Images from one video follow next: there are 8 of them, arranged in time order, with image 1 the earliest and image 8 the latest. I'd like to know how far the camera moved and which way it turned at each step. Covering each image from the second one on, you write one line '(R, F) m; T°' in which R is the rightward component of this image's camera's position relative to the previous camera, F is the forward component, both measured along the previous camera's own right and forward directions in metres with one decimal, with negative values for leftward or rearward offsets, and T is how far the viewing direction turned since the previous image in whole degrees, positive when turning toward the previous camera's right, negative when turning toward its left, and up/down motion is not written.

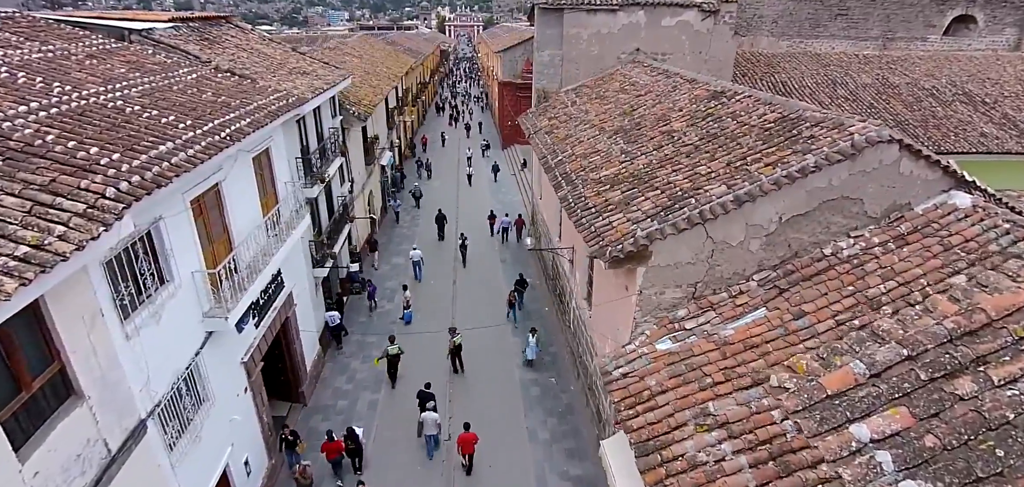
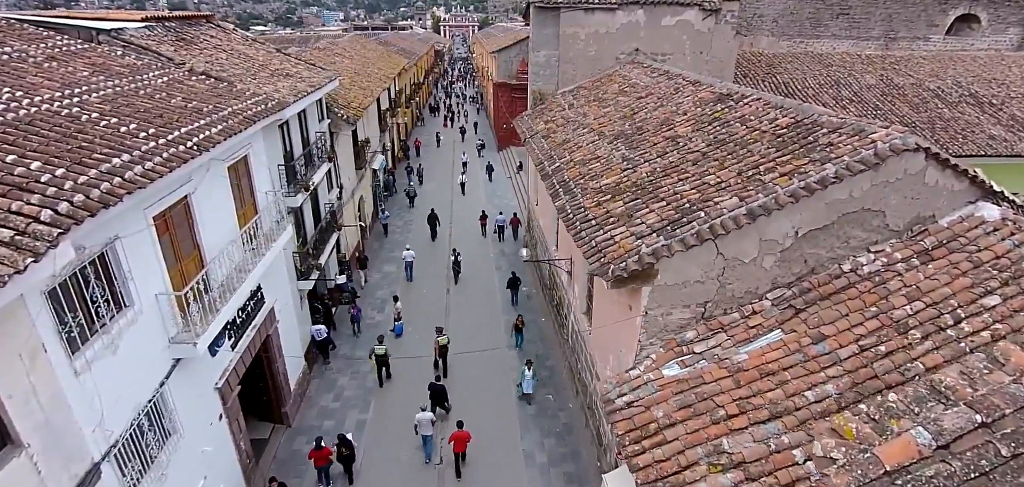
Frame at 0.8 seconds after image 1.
(0.0, +0.6) m; 0°
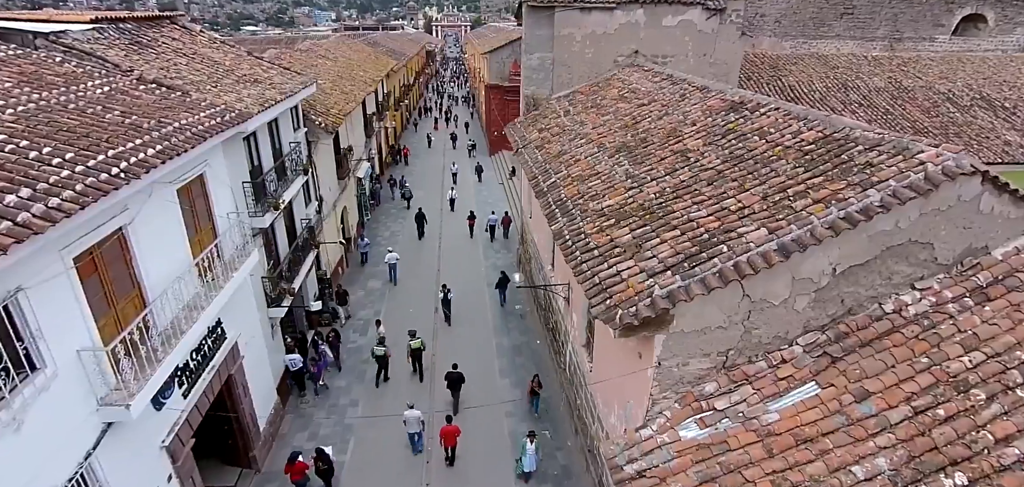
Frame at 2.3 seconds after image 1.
(0.0, +1.0) m; +1°
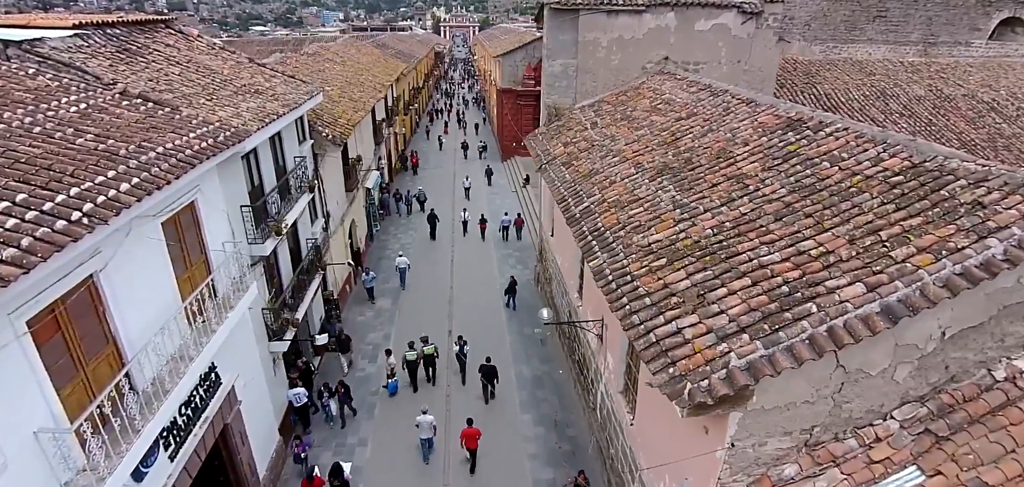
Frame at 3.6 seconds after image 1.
(-0.3, +1.0) m; -1°
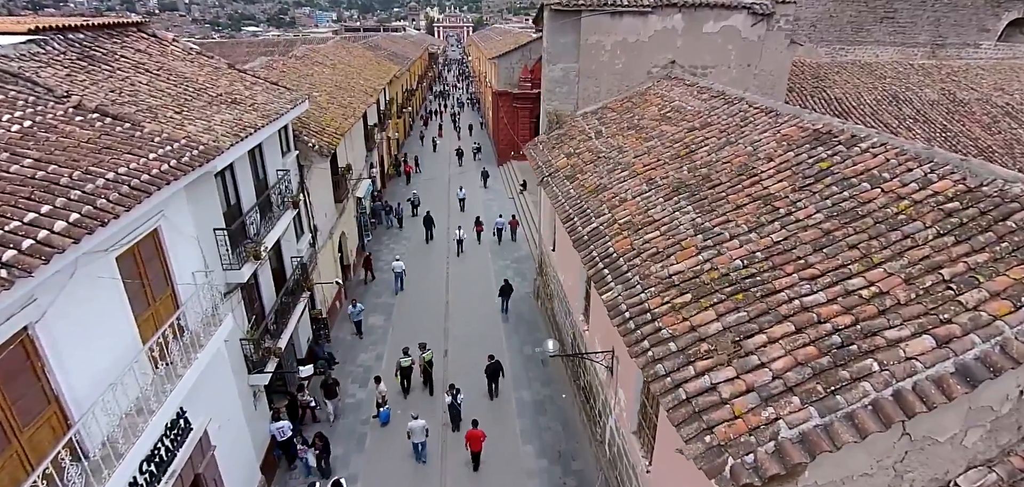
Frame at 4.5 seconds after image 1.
(-0.1, +0.8) m; +1°
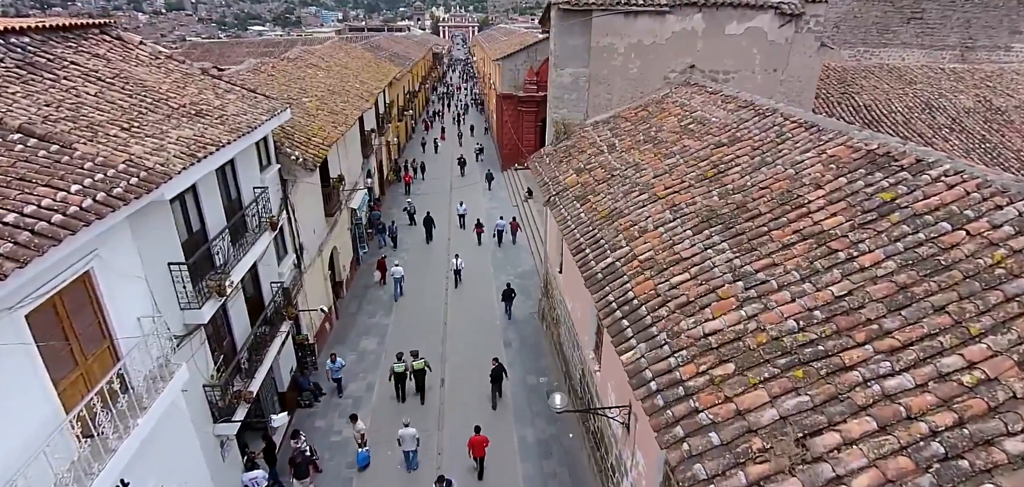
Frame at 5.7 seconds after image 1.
(0.0, +1.1) m; -1°
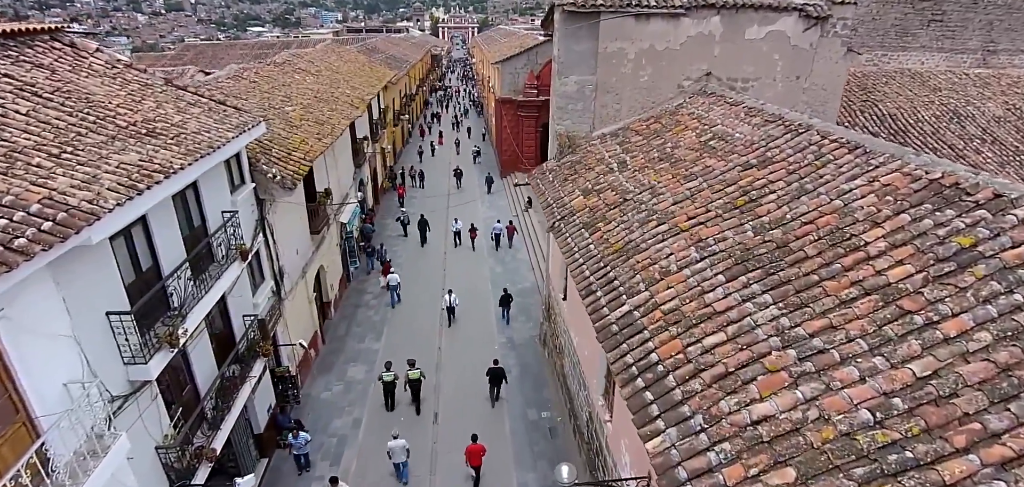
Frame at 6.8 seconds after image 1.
(0.0, +1.0) m; 0°
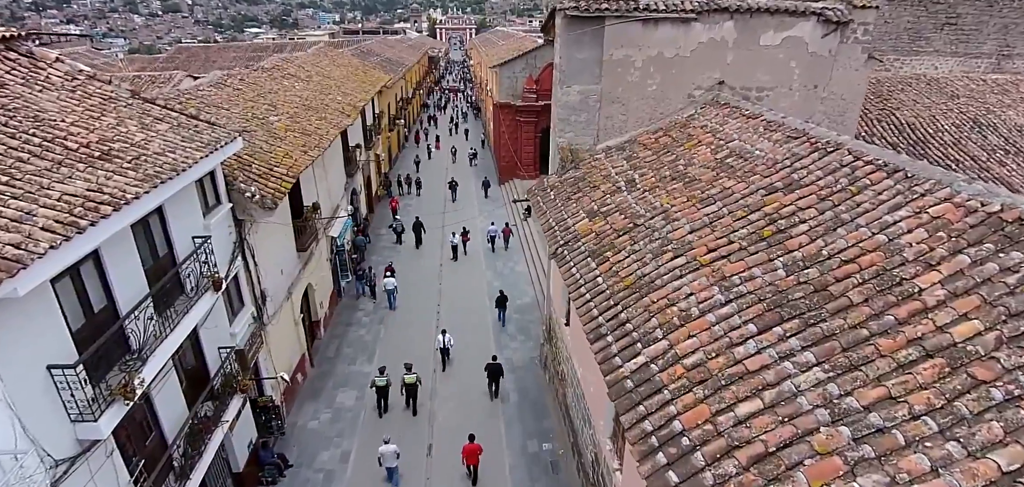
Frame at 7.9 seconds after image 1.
(0.0, +0.7) m; 0°
